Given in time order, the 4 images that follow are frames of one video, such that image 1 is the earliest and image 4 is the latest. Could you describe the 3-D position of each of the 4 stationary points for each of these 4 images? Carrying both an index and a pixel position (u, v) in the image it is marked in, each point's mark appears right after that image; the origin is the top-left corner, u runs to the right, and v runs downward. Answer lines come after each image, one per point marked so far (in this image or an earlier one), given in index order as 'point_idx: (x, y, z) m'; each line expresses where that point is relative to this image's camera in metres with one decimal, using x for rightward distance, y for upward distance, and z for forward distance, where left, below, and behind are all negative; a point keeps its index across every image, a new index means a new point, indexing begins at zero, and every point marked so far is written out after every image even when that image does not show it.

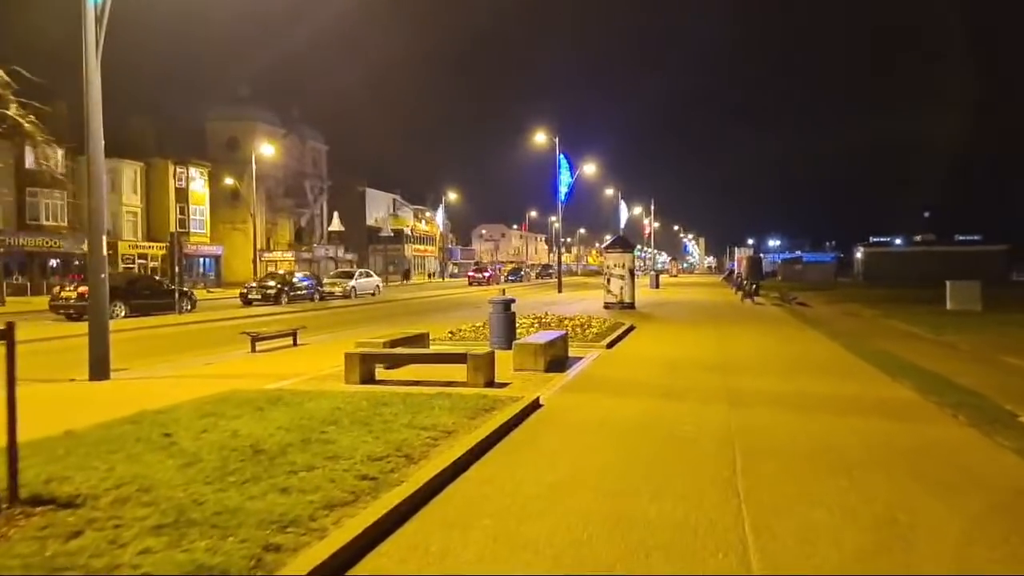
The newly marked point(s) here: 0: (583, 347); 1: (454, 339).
0: (+1.8, -1.5, +17.9) m
1: (-1.6, -1.4, +19.0) m
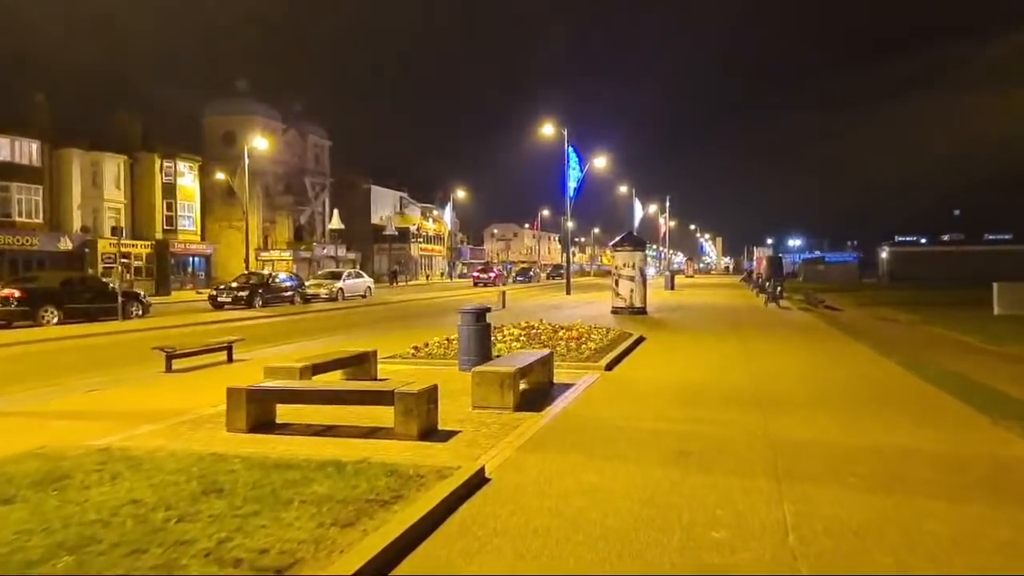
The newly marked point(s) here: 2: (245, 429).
0: (+1.3, -1.6, +14.2) m
1: (-2.1, -1.5, +15.3) m
2: (-3.4, -1.8, +9.0) m
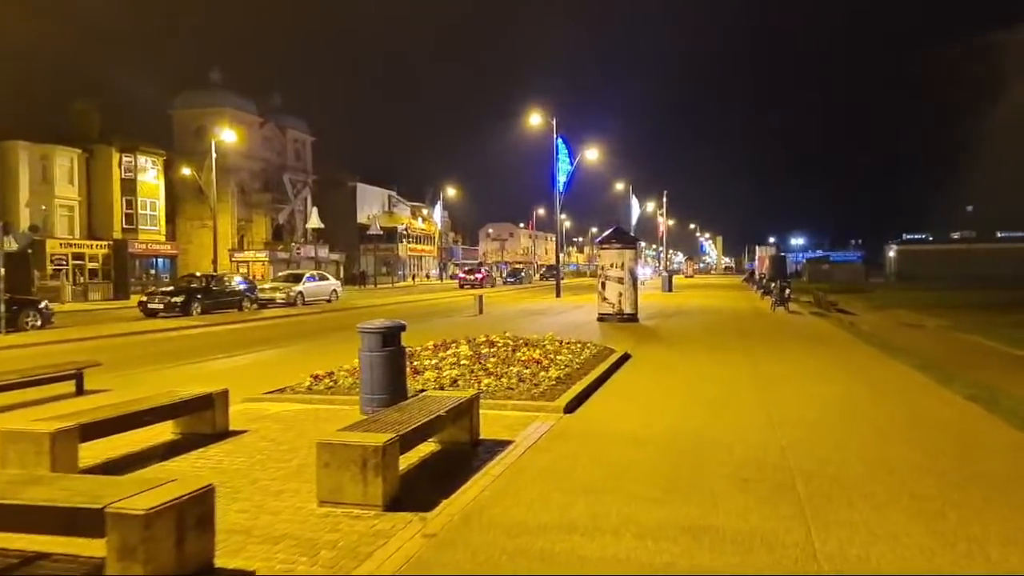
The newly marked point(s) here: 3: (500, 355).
0: (+0.2, -1.7, +10.0) m
1: (-3.2, -1.7, +11.2) m
2: (-4.5, -1.9, +4.9) m
3: (-0.2, -1.4, +14.6) m
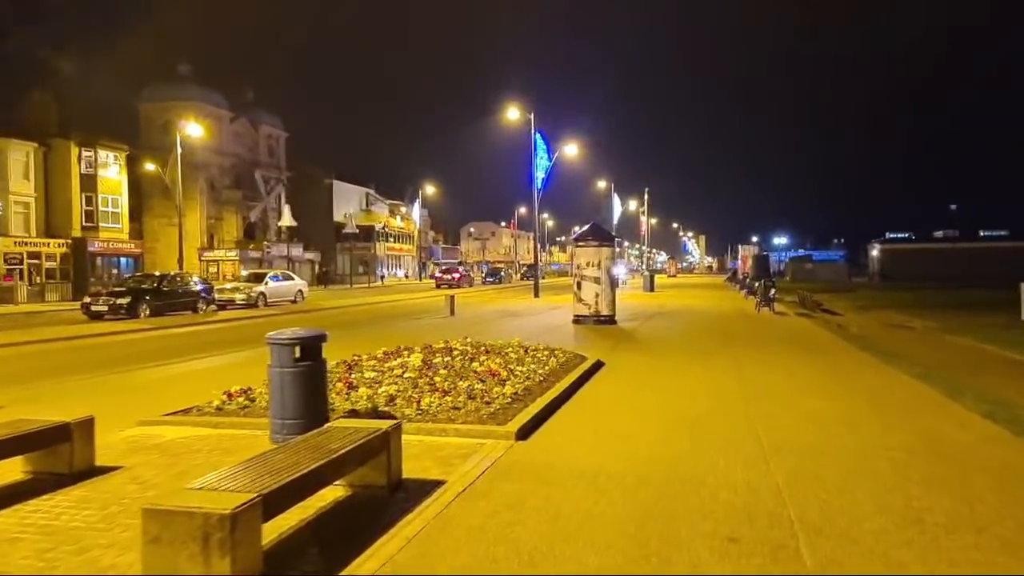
0: (-0.5, -1.8, +8.3) m
1: (-3.9, -1.7, +9.4) m
2: (-5.0, -1.9, +3.1) m
3: (-1.0, -1.4, +12.9) m
